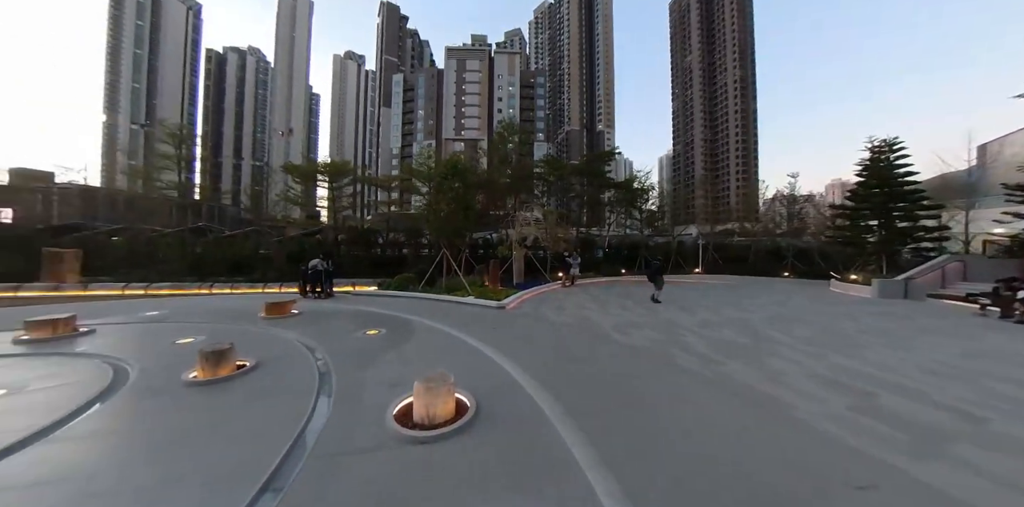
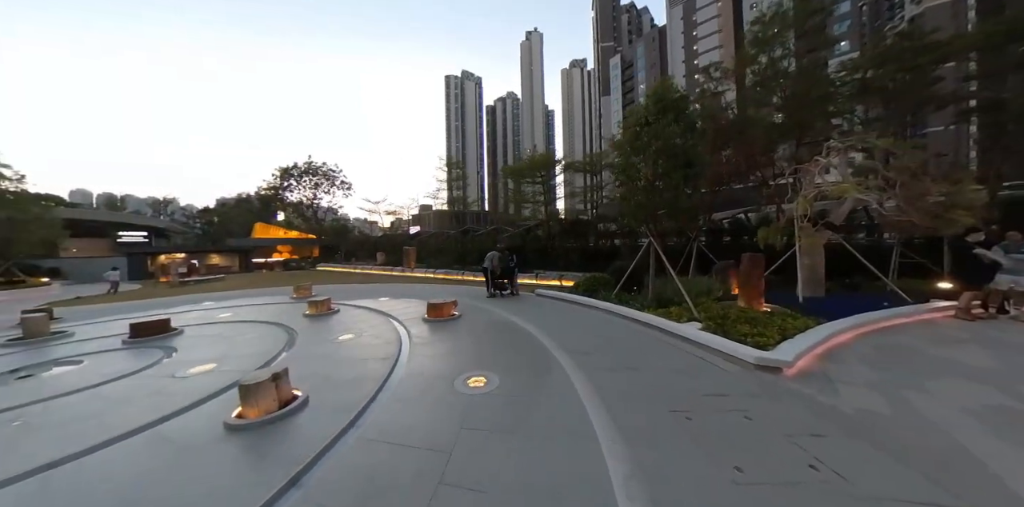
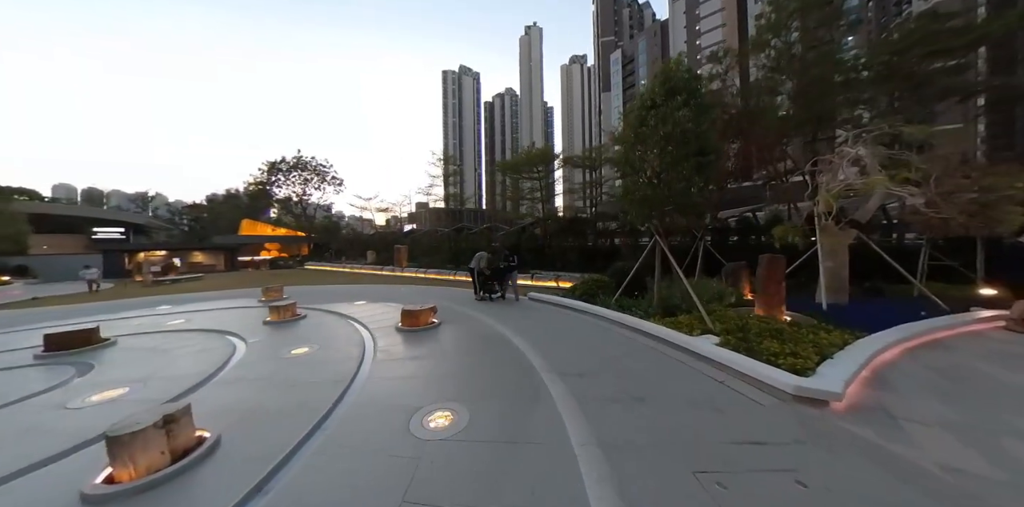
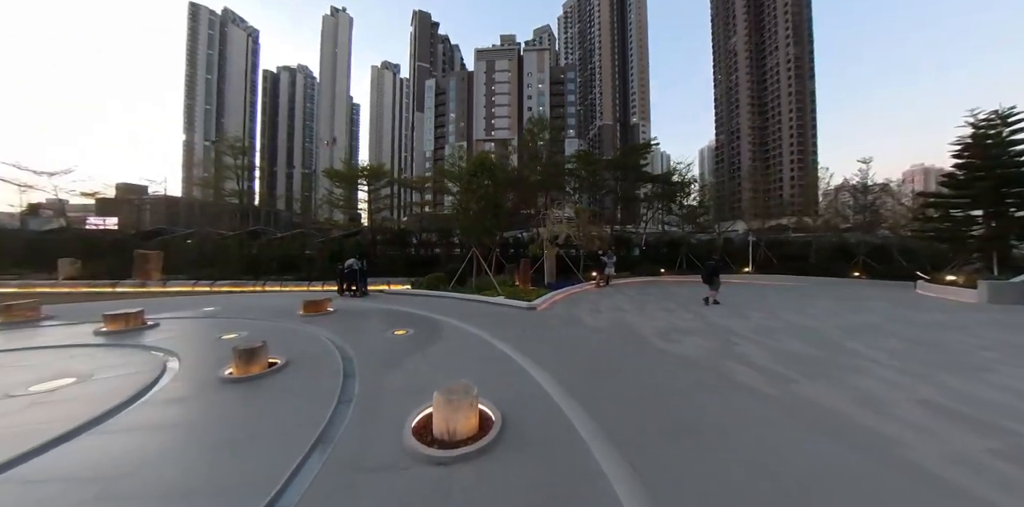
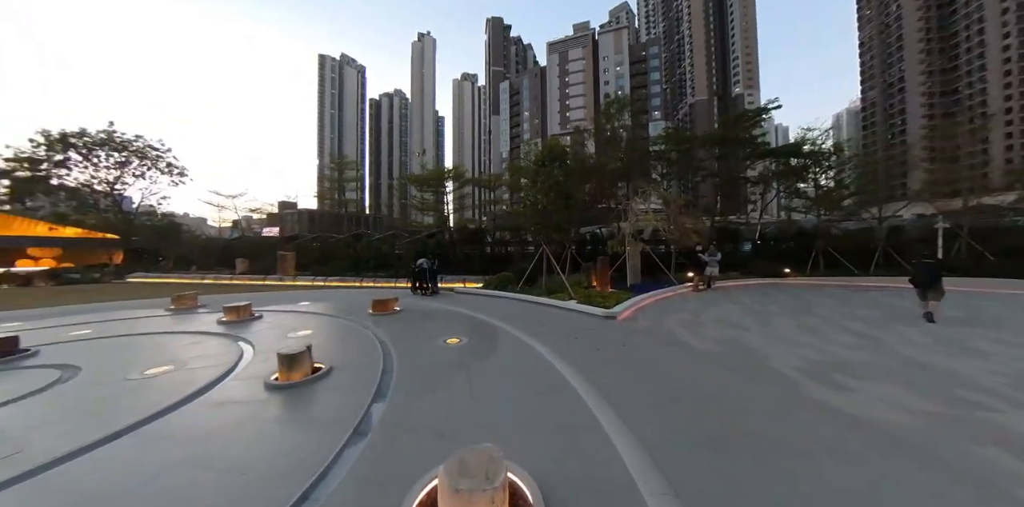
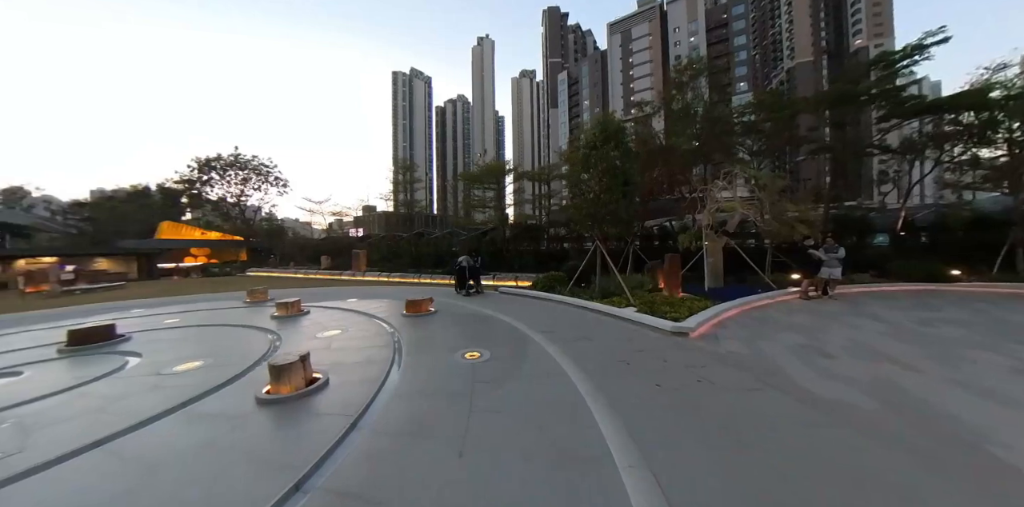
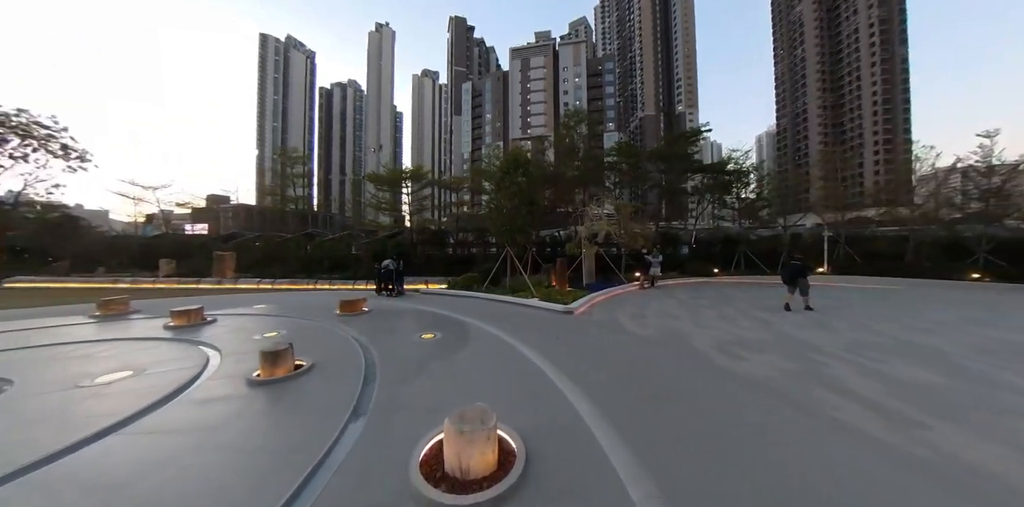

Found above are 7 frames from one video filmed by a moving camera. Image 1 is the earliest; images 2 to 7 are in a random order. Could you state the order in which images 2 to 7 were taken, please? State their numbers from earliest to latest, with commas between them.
4, 7, 5, 6, 2, 3
